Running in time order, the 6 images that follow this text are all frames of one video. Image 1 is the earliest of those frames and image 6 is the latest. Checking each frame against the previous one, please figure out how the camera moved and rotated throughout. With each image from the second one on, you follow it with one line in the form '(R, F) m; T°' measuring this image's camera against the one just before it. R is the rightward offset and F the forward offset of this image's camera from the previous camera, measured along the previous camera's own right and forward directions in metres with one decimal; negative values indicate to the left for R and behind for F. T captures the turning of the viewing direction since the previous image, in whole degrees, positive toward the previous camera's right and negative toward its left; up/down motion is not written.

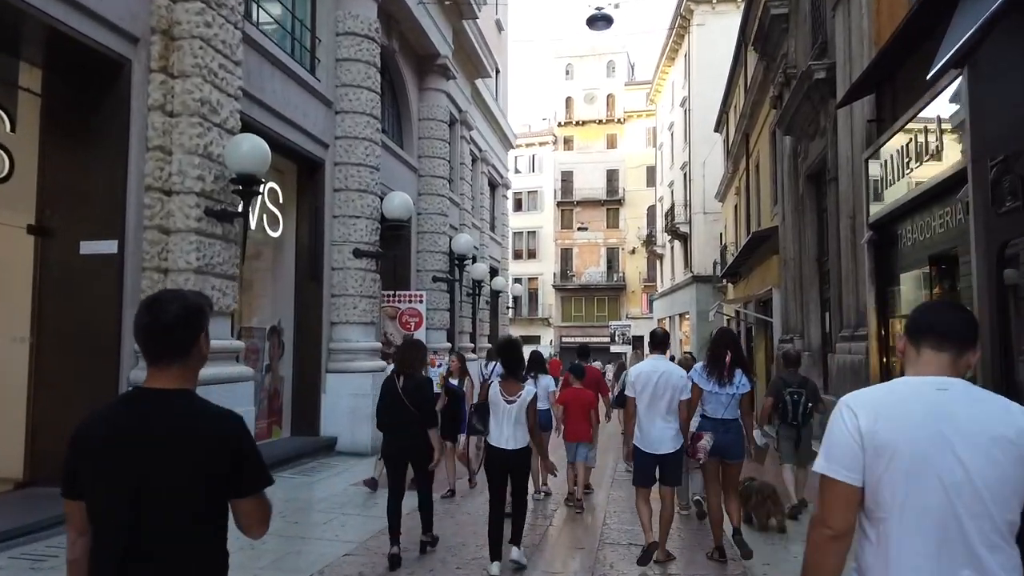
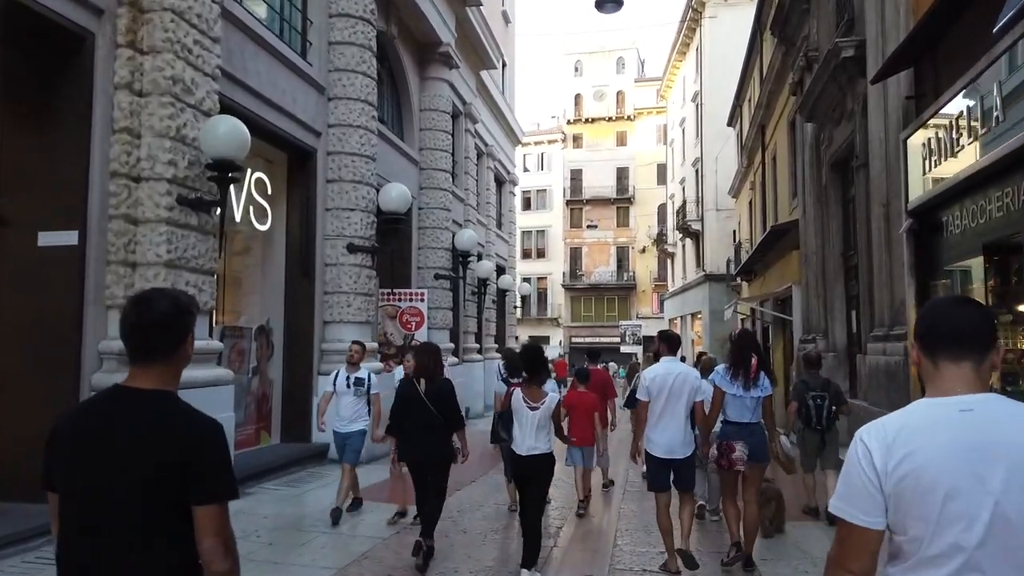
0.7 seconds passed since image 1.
(+0.1, +0.8) m; -1°
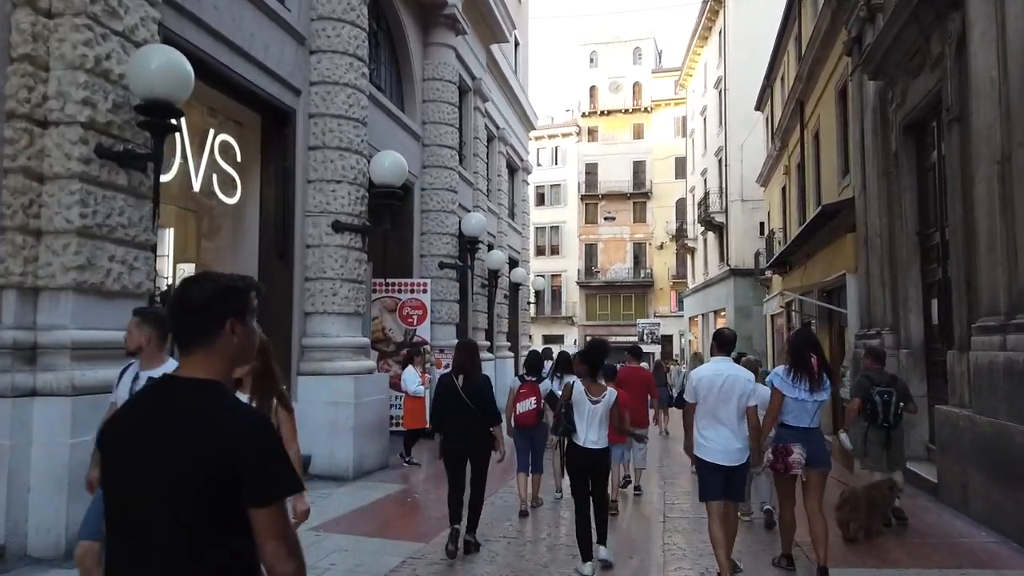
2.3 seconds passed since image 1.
(0.0, +1.8) m; -1°
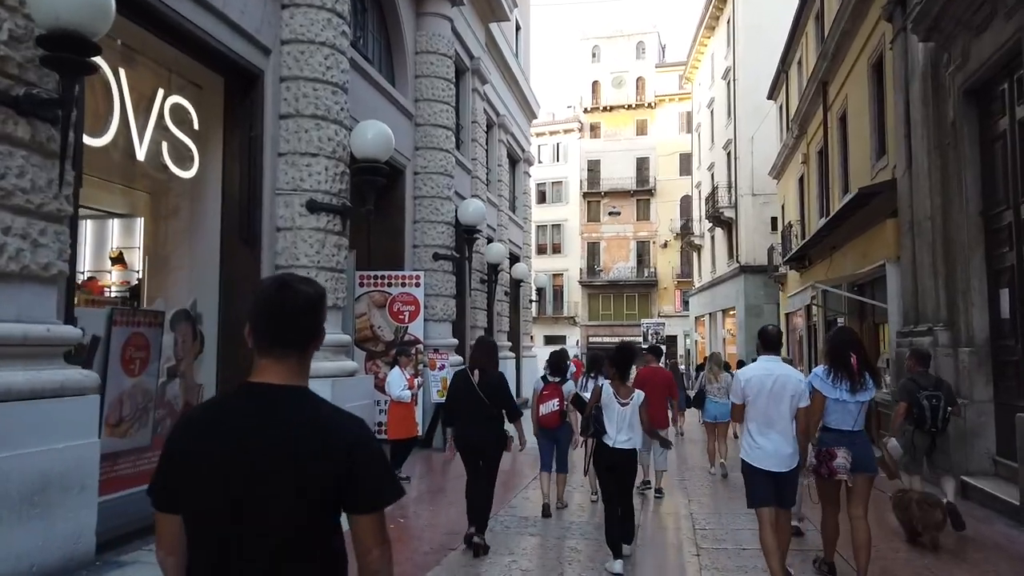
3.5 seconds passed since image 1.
(0.0, +1.4) m; 0°
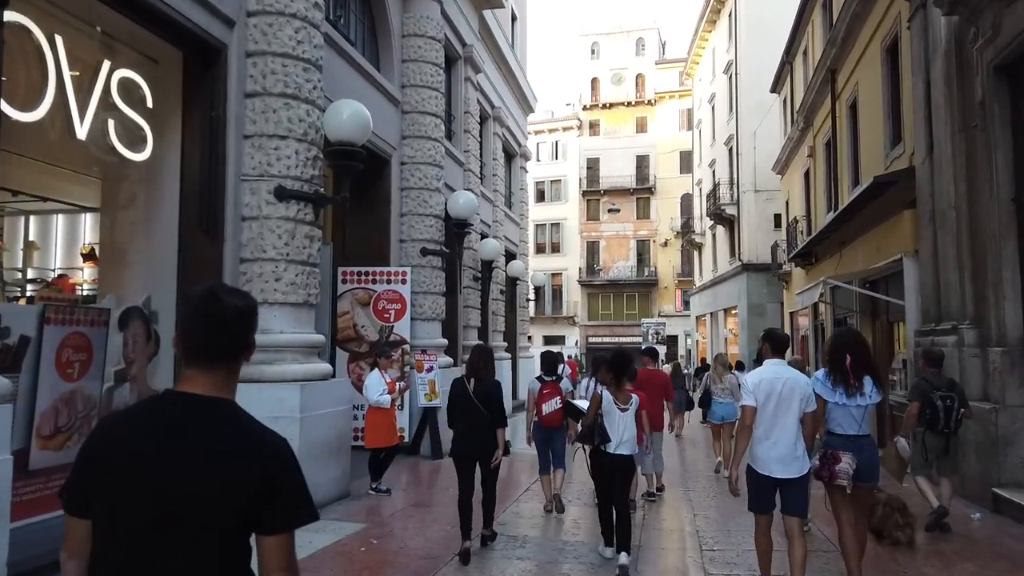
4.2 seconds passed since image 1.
(+0.1, +0.8) m; 0°
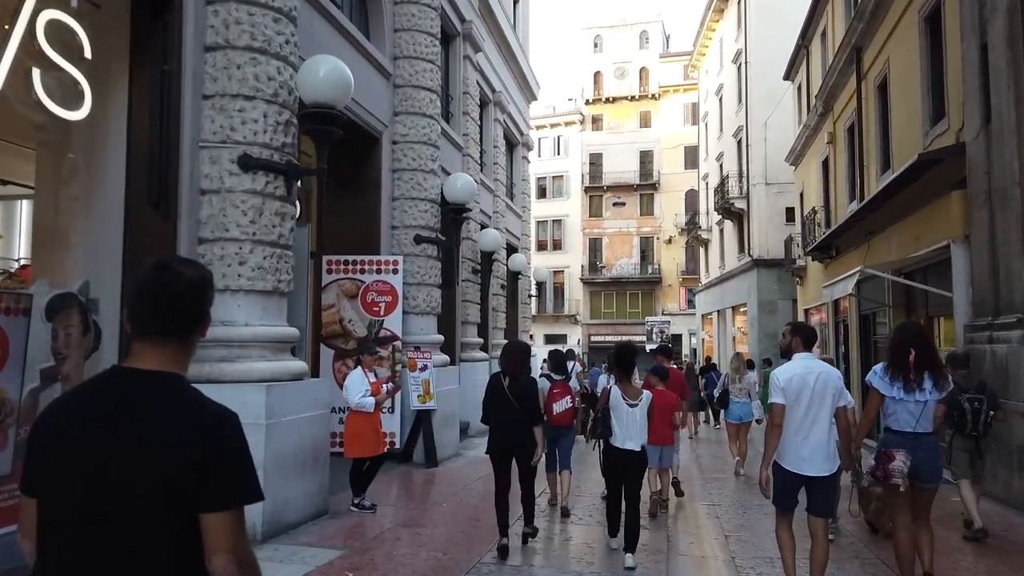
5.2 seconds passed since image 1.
(0.0, +1.2) m; 0°
